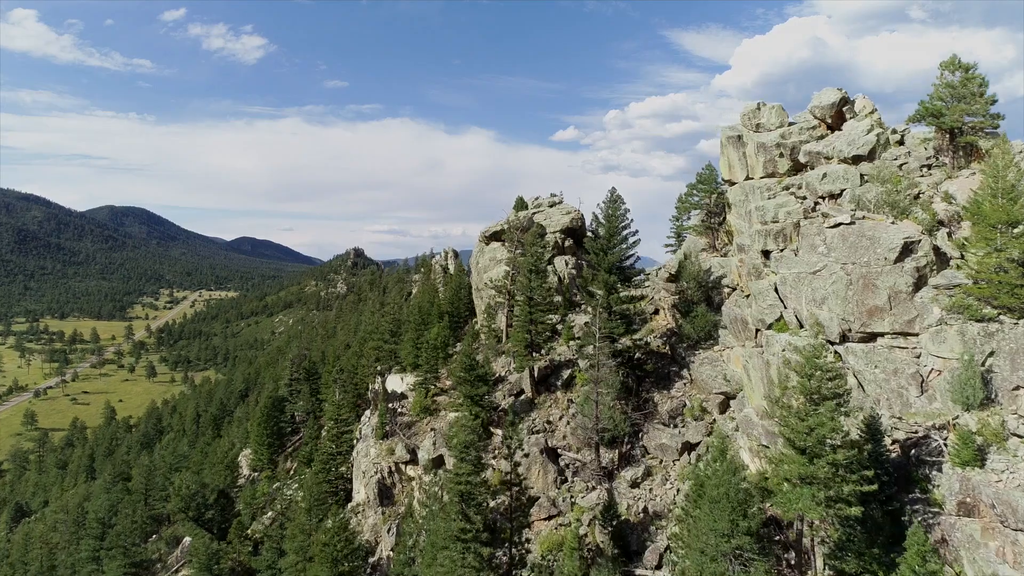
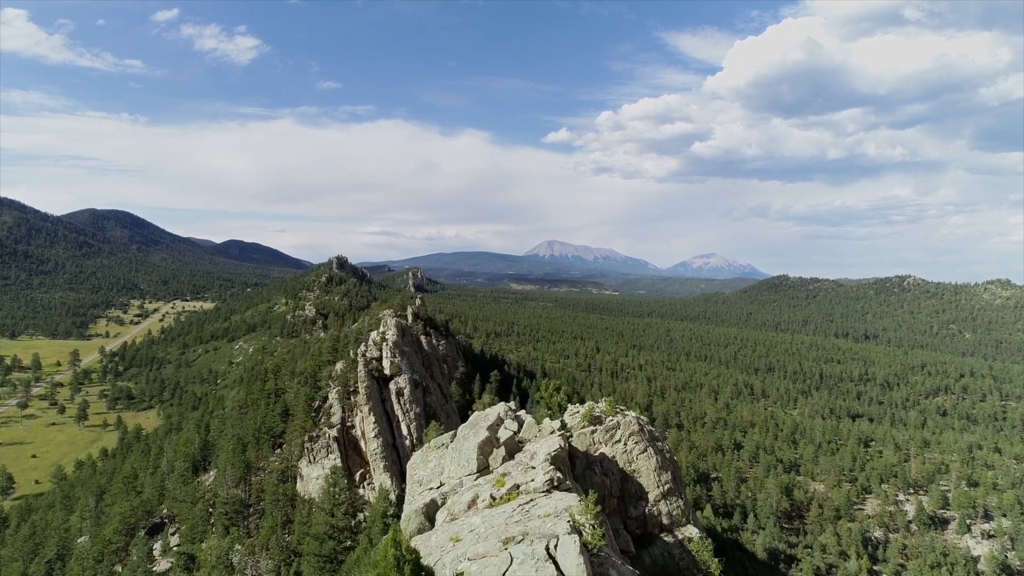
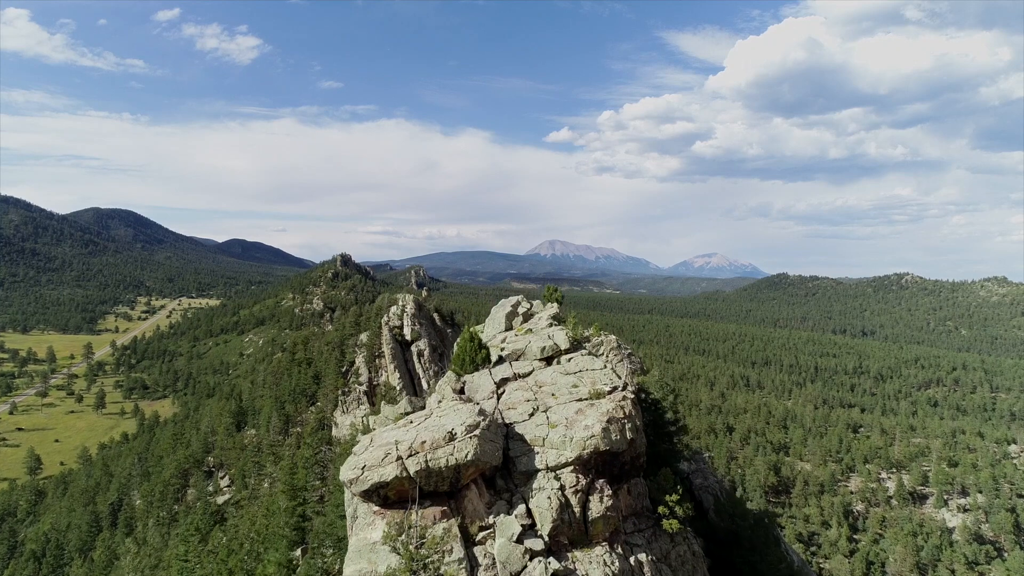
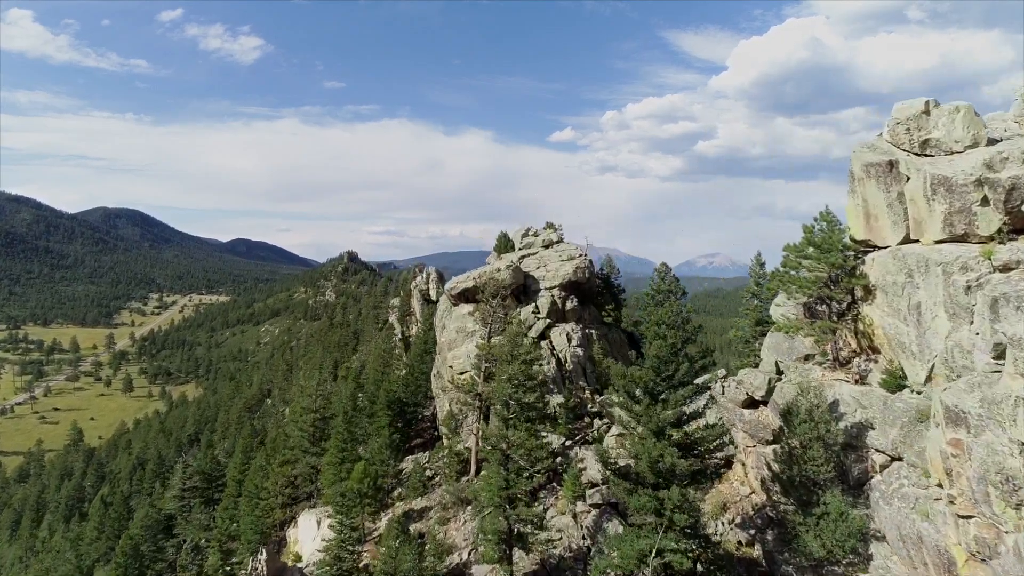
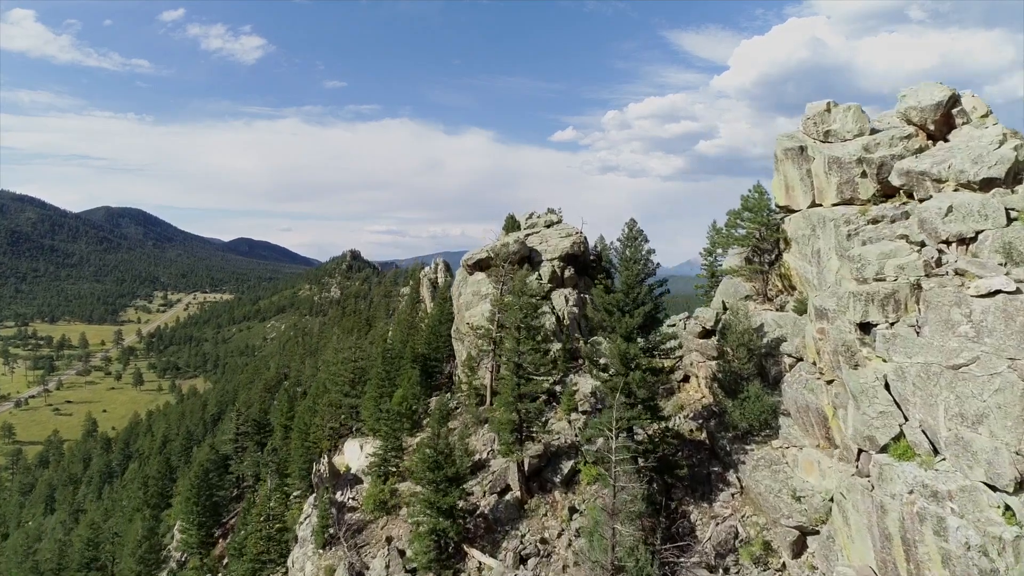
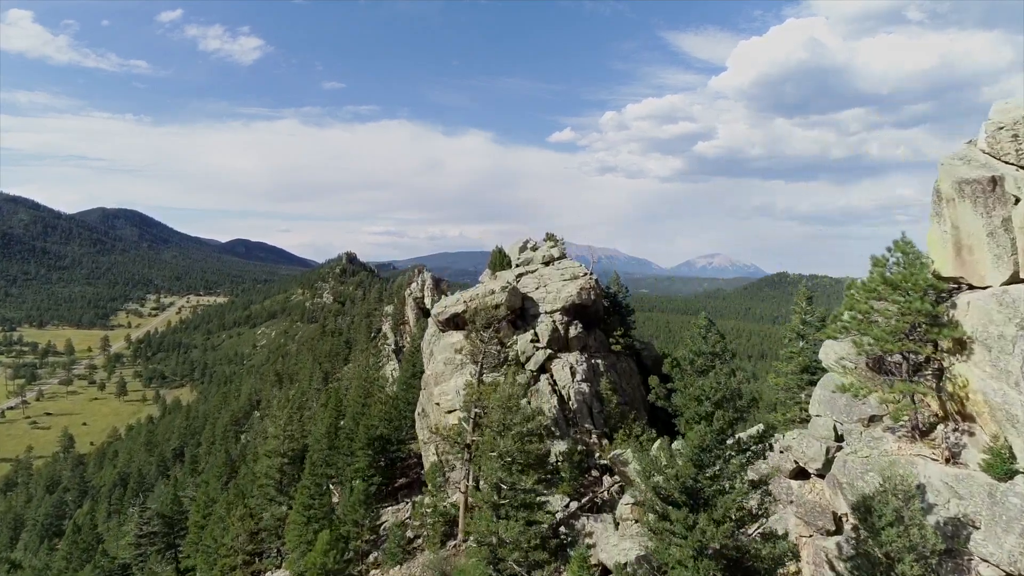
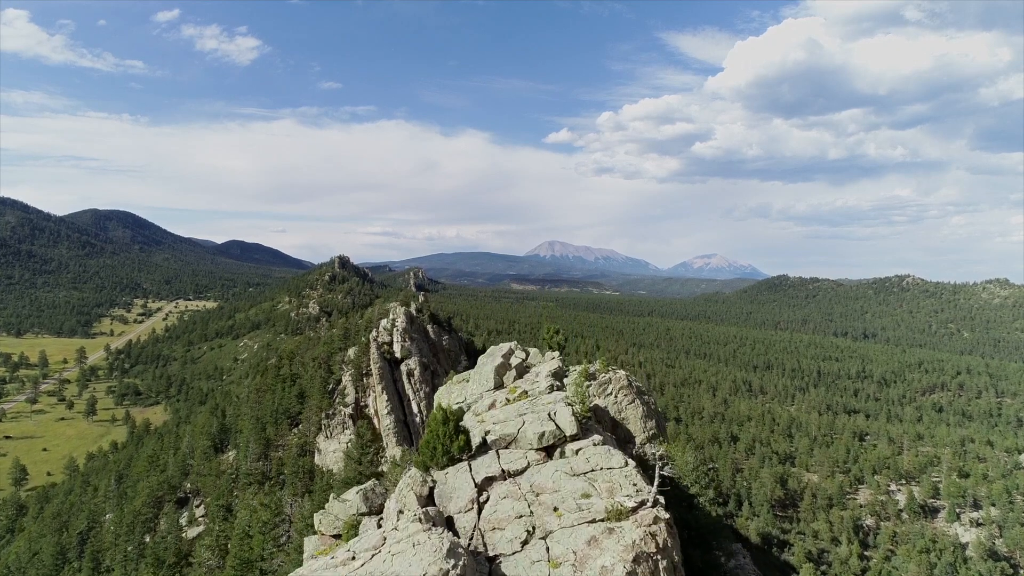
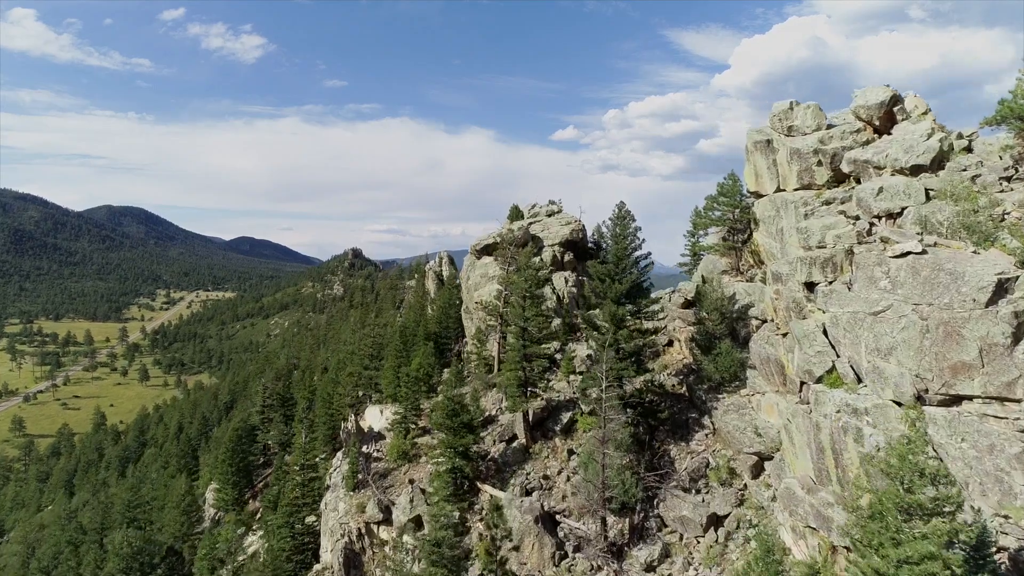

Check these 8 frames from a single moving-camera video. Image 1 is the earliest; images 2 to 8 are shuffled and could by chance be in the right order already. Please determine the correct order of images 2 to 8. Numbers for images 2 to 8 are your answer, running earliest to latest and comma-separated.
8, 5, 4, 6, 3, 7, 2
